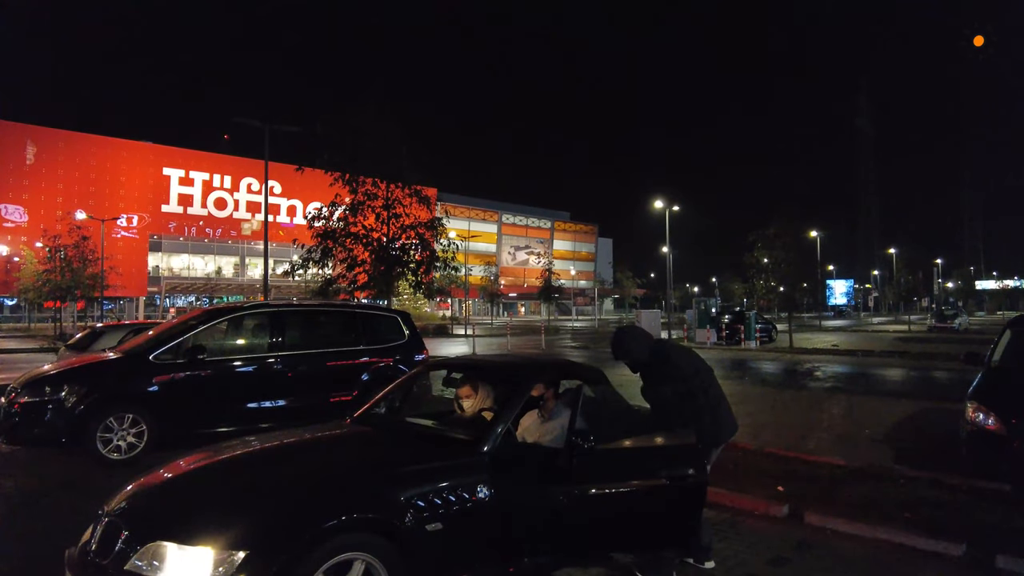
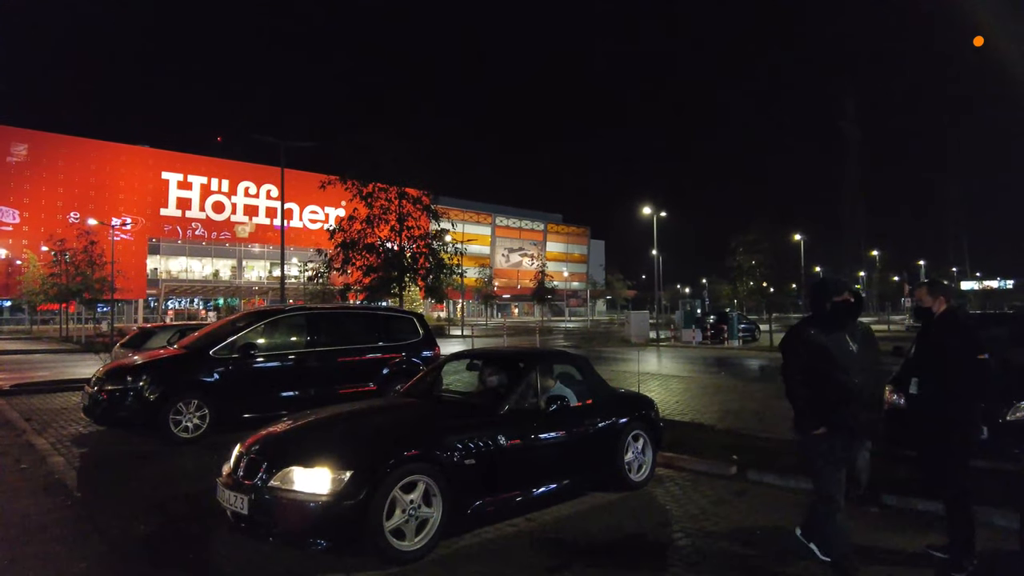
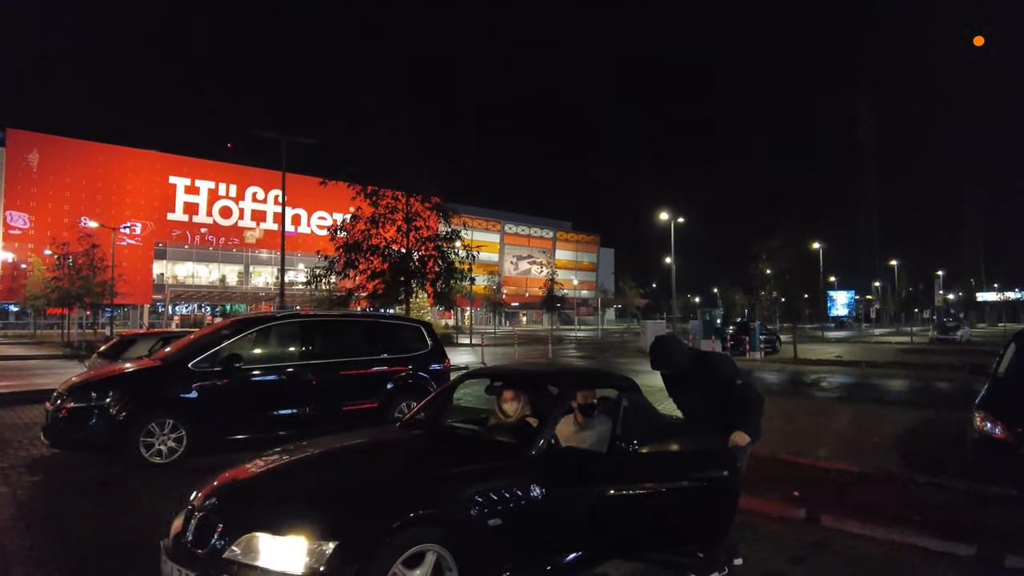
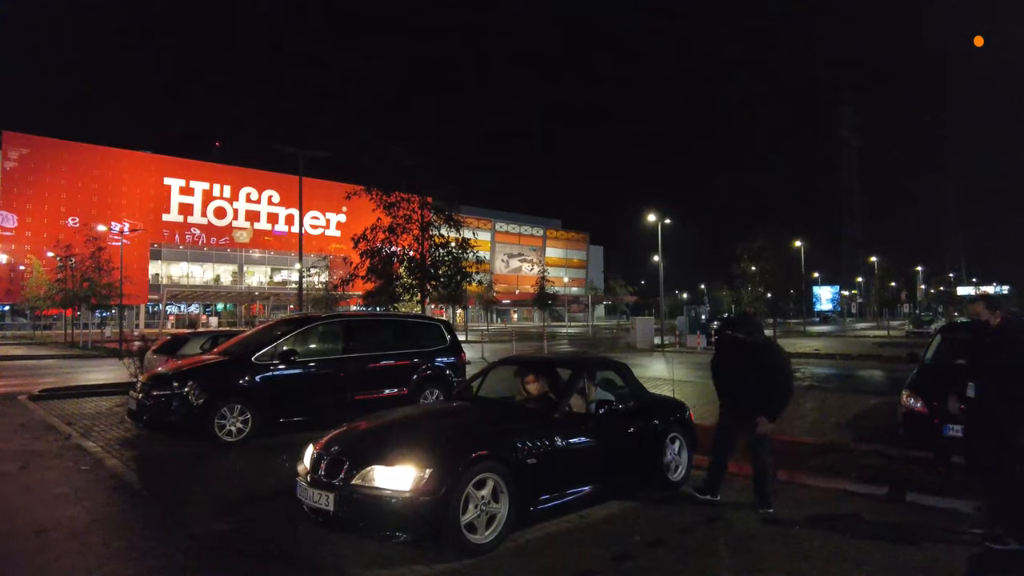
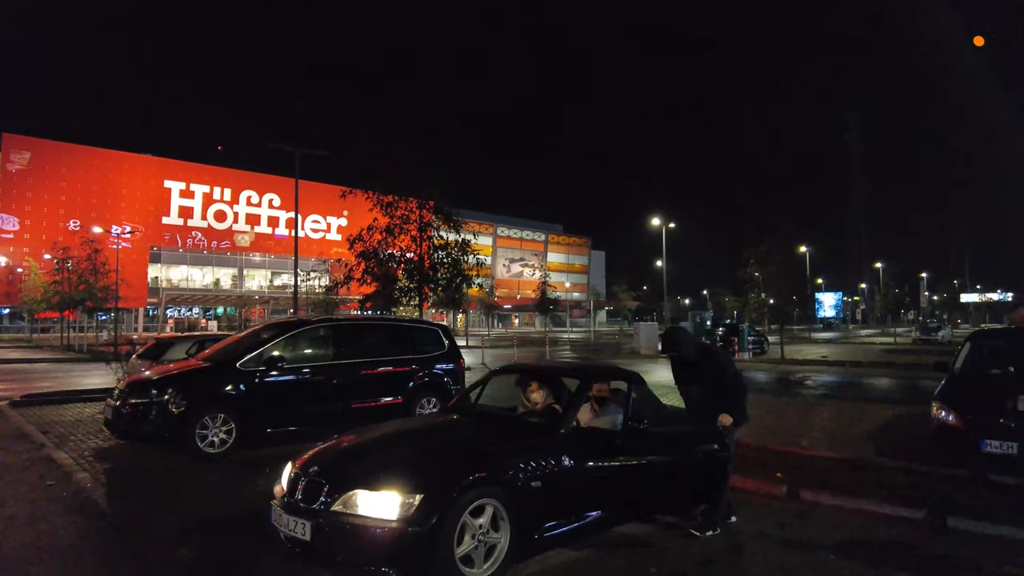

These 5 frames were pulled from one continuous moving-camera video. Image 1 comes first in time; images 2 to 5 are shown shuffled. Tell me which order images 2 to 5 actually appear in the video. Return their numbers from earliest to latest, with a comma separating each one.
3, 5, 4, 2
